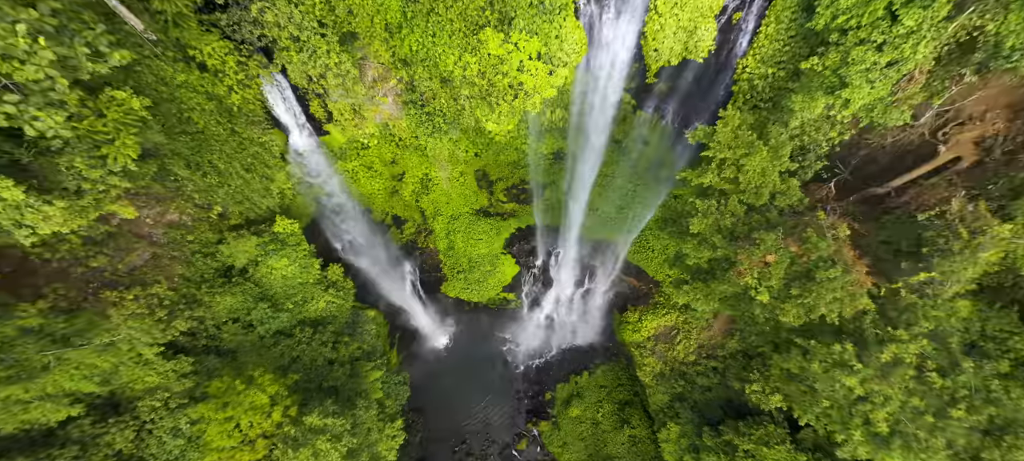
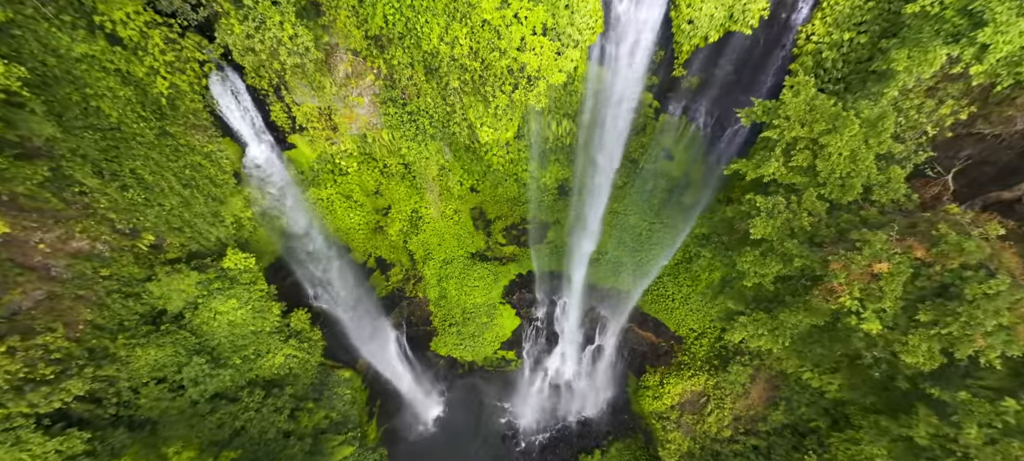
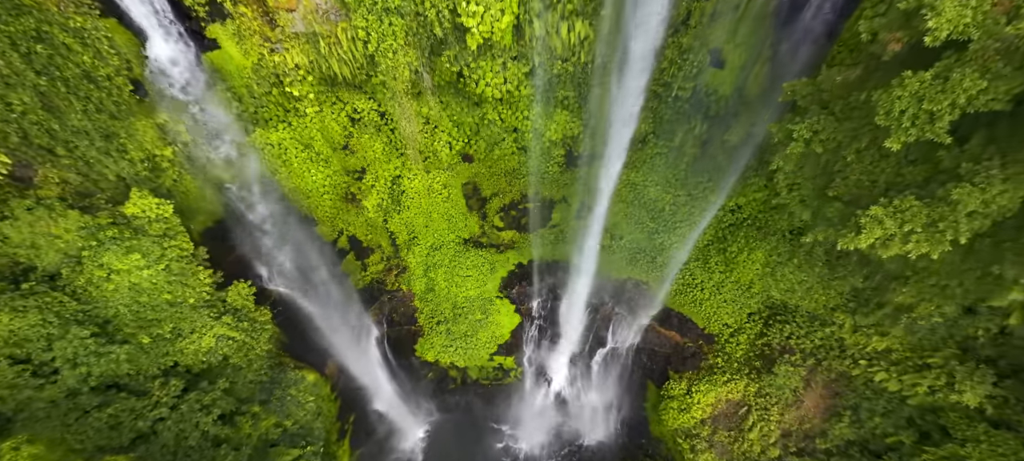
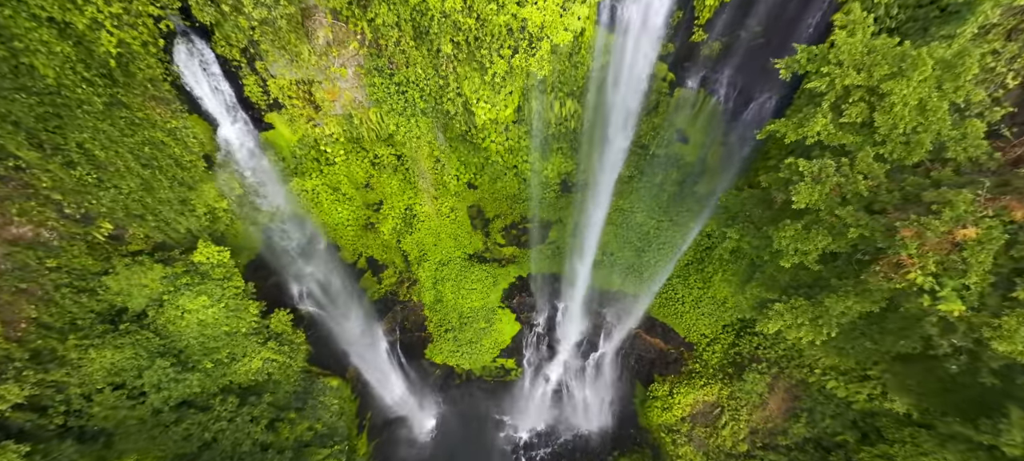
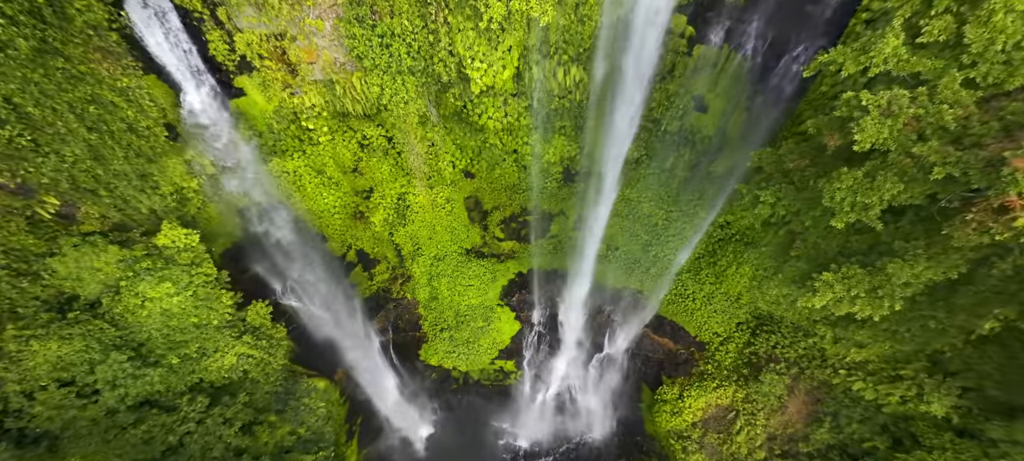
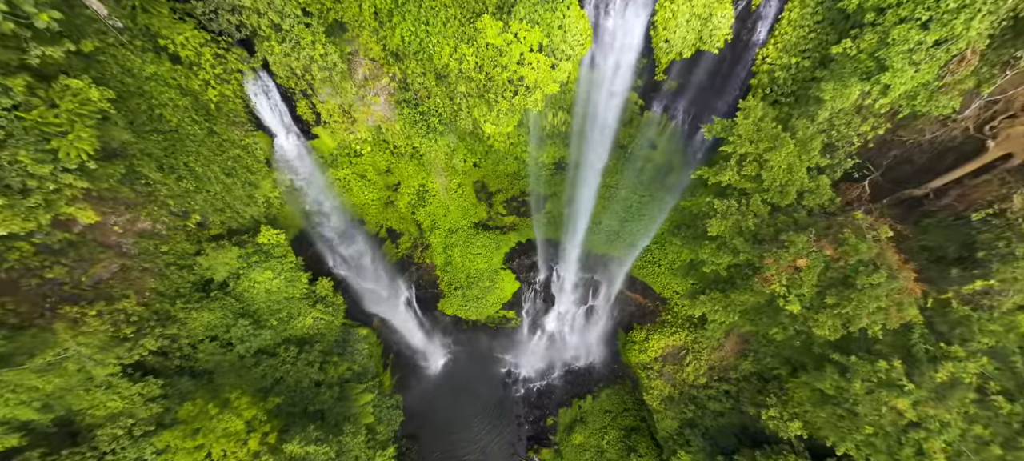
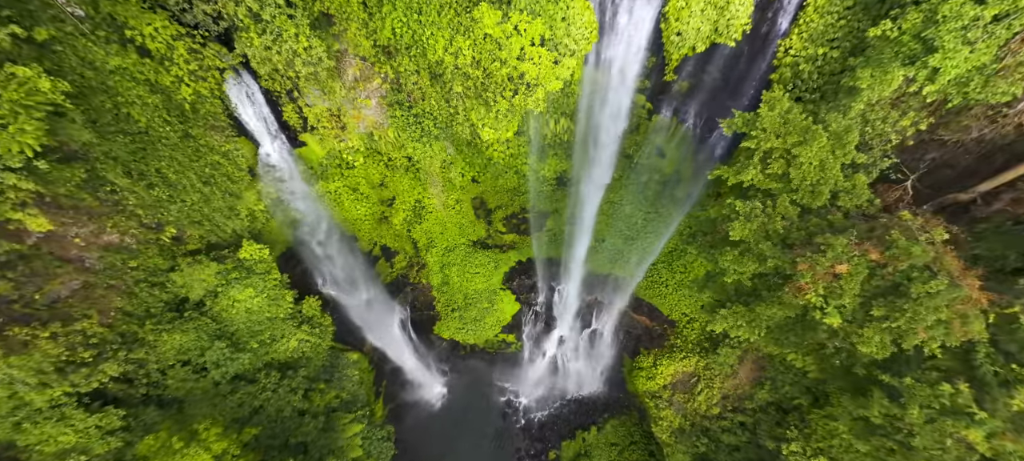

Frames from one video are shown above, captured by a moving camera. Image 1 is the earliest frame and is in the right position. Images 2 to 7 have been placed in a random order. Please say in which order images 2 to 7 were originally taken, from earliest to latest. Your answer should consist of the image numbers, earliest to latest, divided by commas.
6, 7, 2, 4, 5, 3
